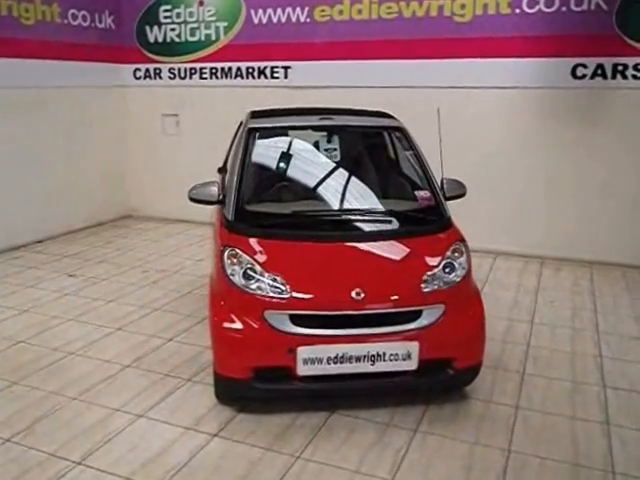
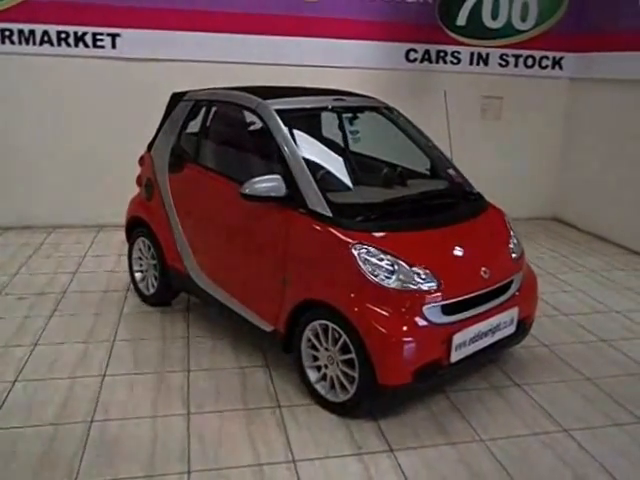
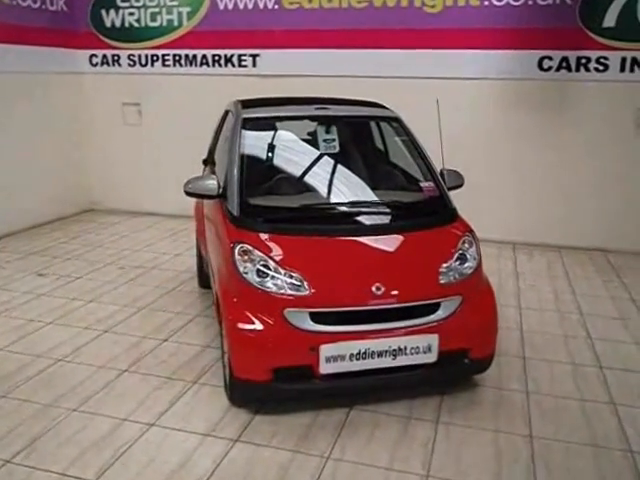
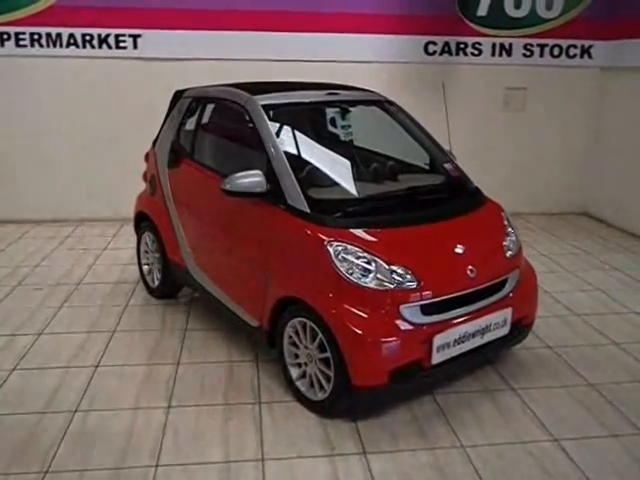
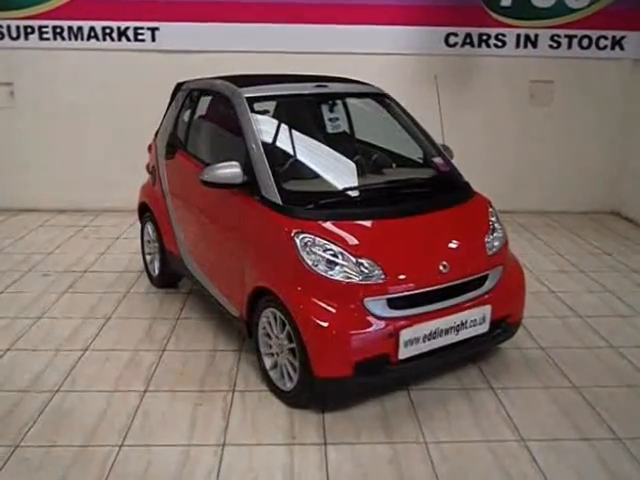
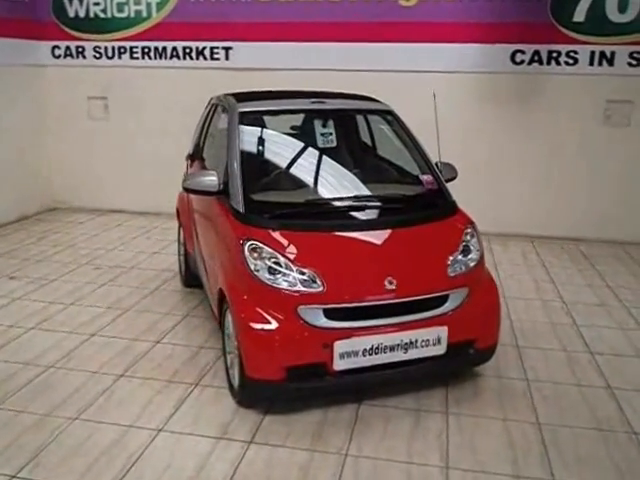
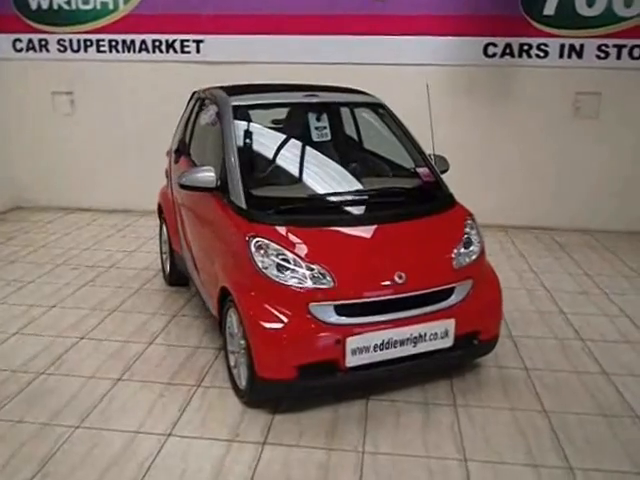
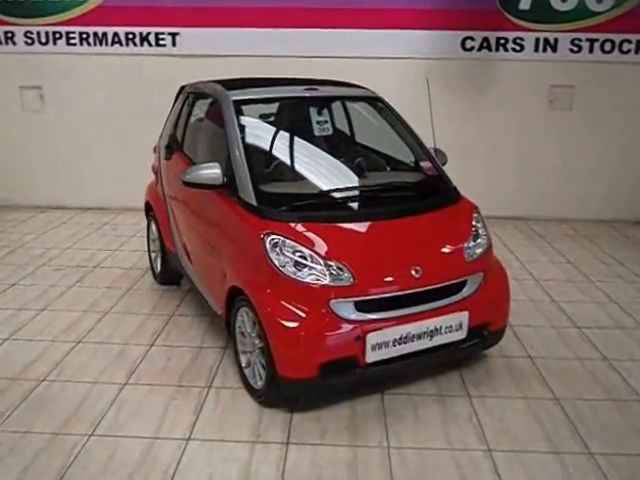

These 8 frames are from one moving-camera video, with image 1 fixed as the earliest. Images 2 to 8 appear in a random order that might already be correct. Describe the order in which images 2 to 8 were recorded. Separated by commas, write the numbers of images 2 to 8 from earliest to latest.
3, 6, 7, 8, 5, 4, 2
